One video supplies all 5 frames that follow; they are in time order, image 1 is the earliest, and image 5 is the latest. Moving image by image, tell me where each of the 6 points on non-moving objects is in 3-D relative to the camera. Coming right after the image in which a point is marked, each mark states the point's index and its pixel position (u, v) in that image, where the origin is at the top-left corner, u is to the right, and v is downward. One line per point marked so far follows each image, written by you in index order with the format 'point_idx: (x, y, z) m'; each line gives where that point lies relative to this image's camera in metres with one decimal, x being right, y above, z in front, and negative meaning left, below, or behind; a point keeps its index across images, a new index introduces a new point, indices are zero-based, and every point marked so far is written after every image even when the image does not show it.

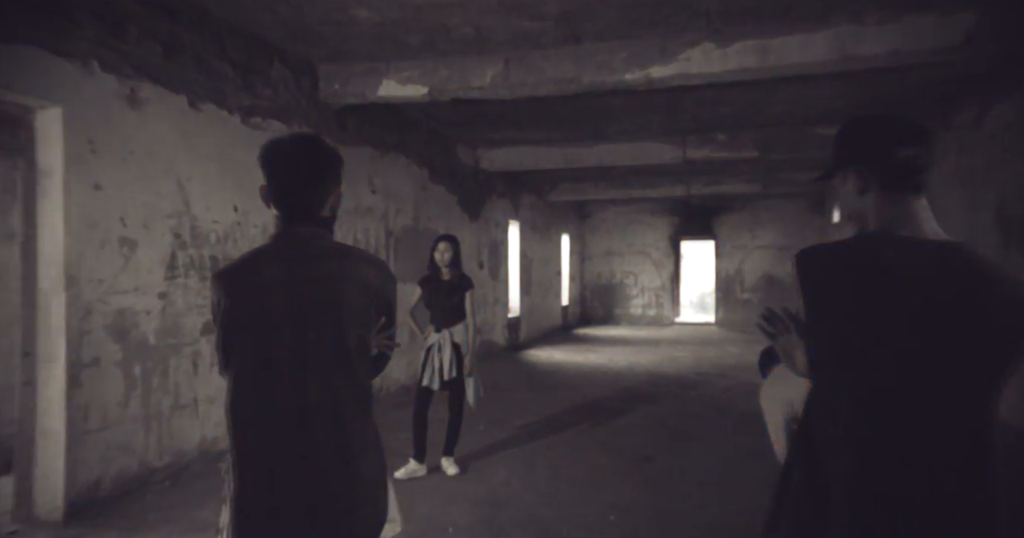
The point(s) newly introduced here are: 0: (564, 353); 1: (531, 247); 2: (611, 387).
0: (+0.7, -1.2, +8.5) m
1: (+0.3, +0.4, +9.8) m
2: (+1.0, -1.2, +5.9) m
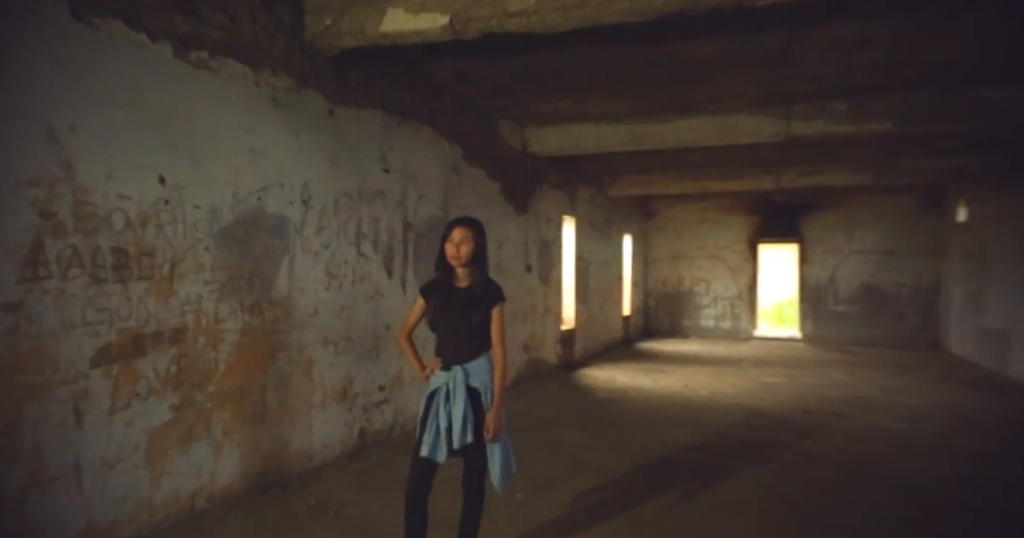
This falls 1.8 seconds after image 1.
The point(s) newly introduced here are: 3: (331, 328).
0: (+1.4, -1.2, +7.1) m
1: (+1.1, +0.3, +8.4) m
2: (+1.4, -1.2, +4.5) m
3: (-1.1, -0.3, +3.5) m
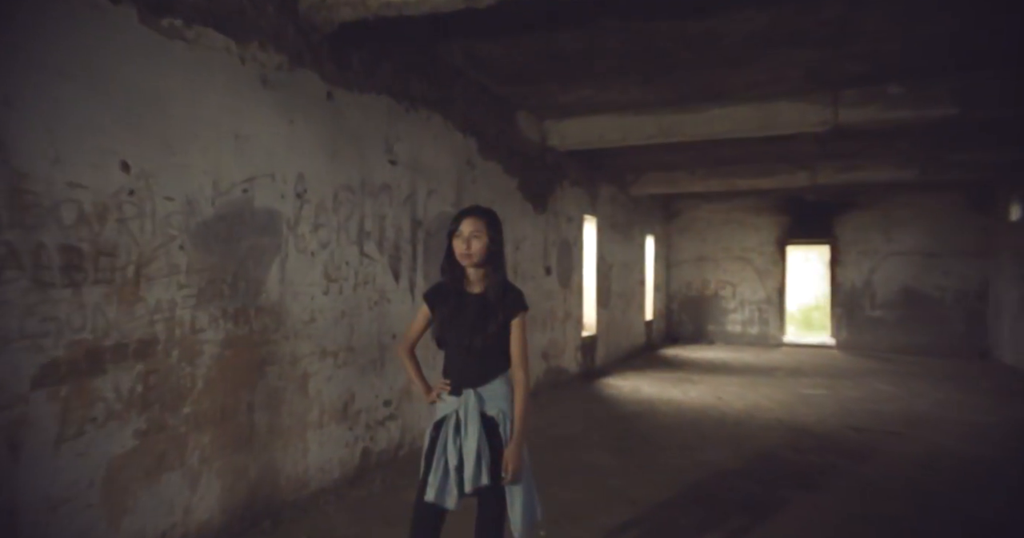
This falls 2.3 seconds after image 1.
0: (+1.6, -1.3, +6.6) m
1: (+1.3, +0.3, +8.0) m
2: (+1.5, -1.2, +4.1) m
3: (-1.0, -0.4, +3.1) m
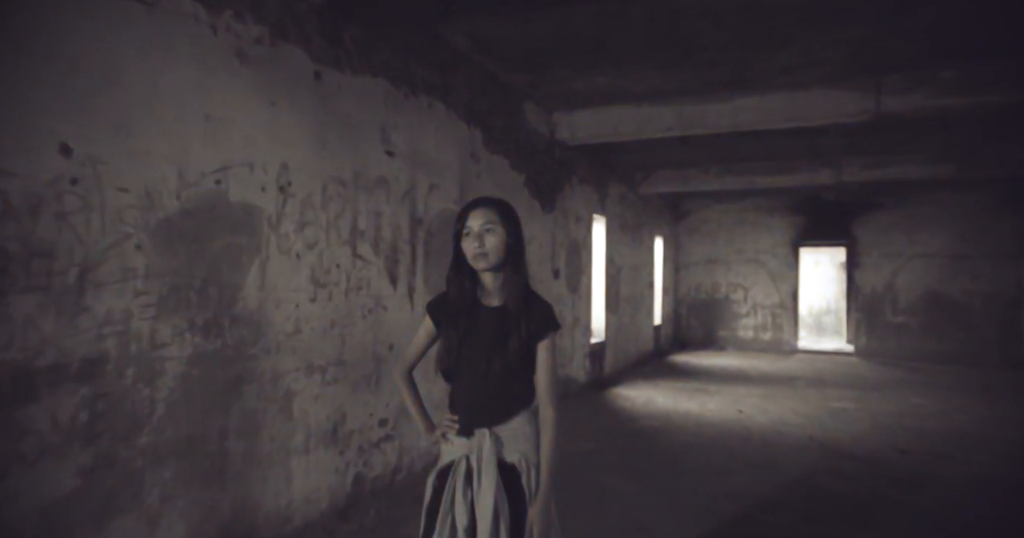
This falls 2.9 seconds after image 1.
0: (+1.6, -1.3, +6.3) m
1: (+1.4, +0.2, +7.6) m
2: (+1.6, -1.3, +3.7) m
3: (-0.9, -0.4, +2.8) m
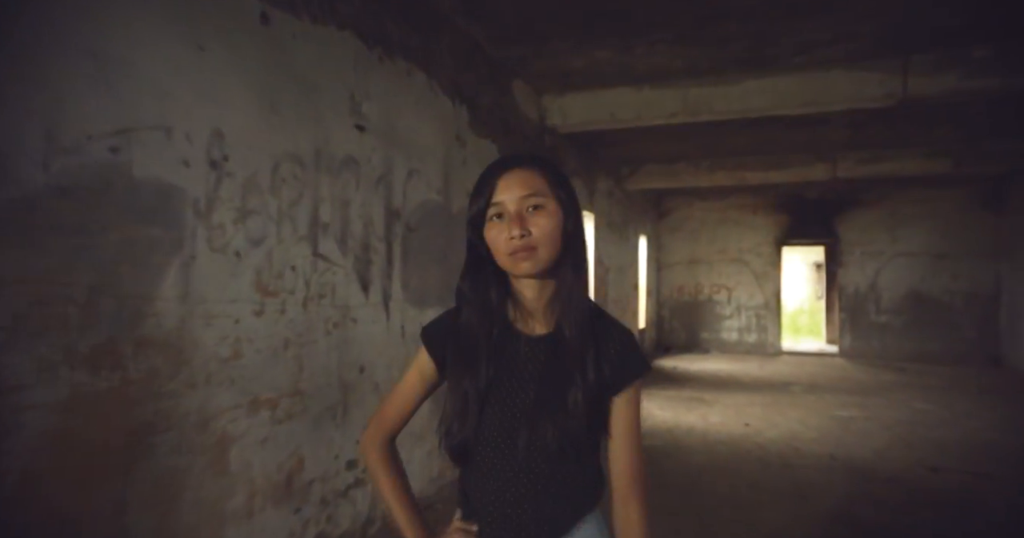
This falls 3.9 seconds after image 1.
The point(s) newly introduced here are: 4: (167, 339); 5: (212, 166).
0: (+1.5, -1.3, +5.7) m
1: (+1.1, +0.2, +7.1) m
2: (+1.5, -1.3, +3.2) m
3: (-0.9, -0.4, +2.1) m
4: (-1.0, -0.2, +1.8) m
5: (-1.0, +0.3, +1.9) m
